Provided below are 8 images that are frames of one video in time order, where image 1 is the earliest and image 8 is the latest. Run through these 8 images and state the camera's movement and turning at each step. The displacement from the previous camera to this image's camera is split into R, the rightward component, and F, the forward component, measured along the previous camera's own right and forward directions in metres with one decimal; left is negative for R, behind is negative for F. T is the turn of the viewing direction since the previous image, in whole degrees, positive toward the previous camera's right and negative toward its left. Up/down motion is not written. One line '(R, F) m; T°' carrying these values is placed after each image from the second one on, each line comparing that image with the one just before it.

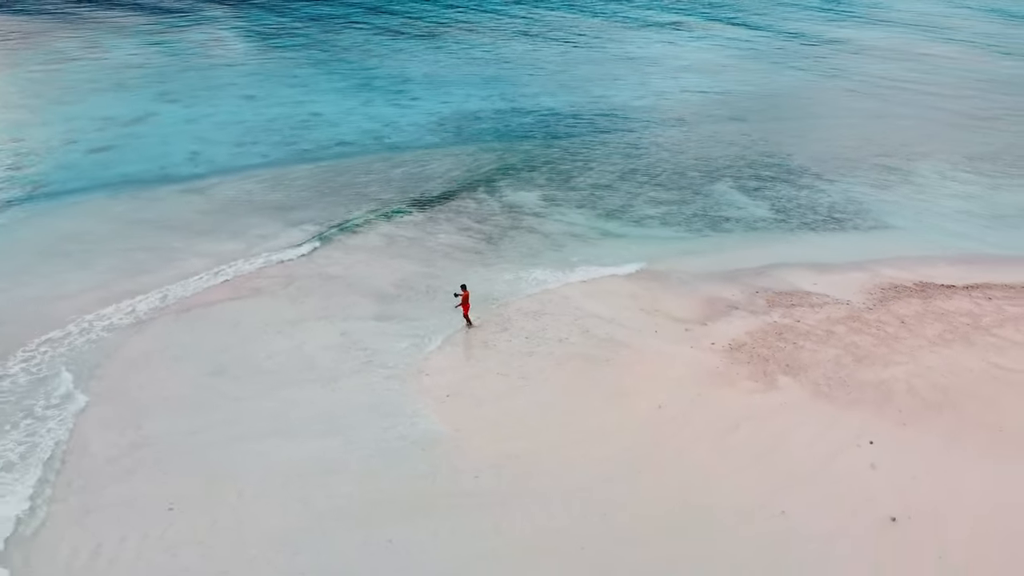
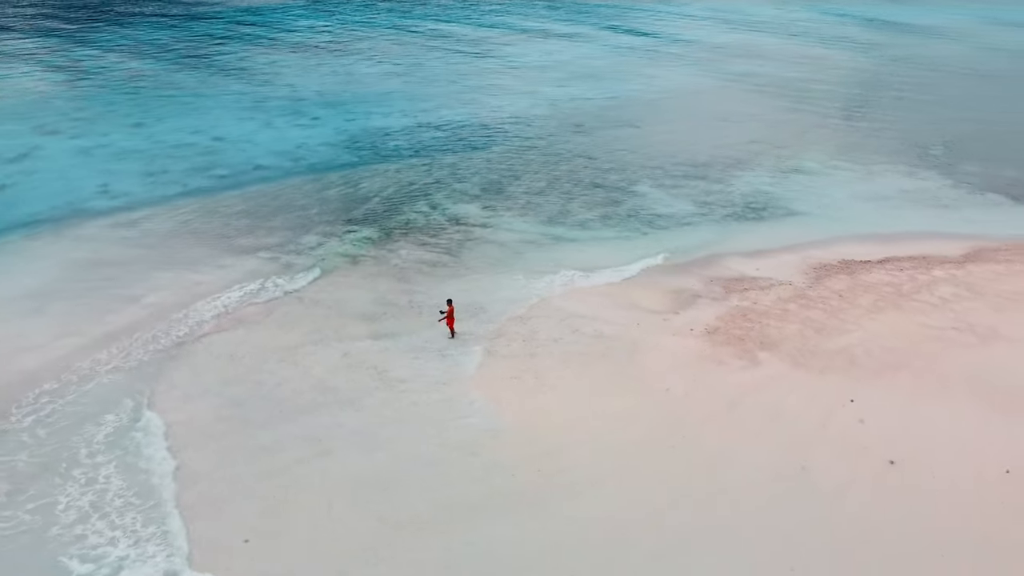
(-2.5, -0.7) m; +10°
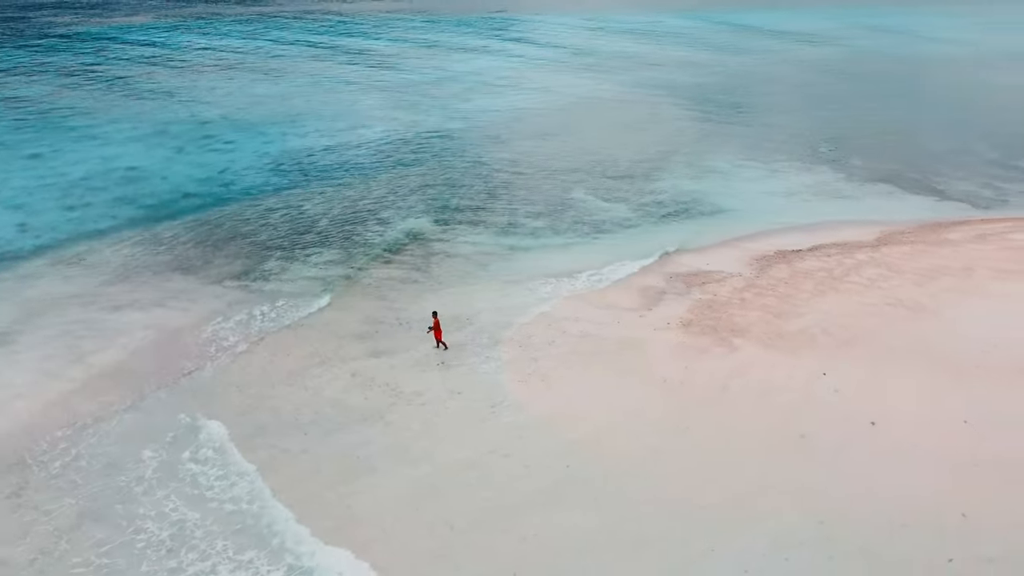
(-2.3, -0.7) m; +9°
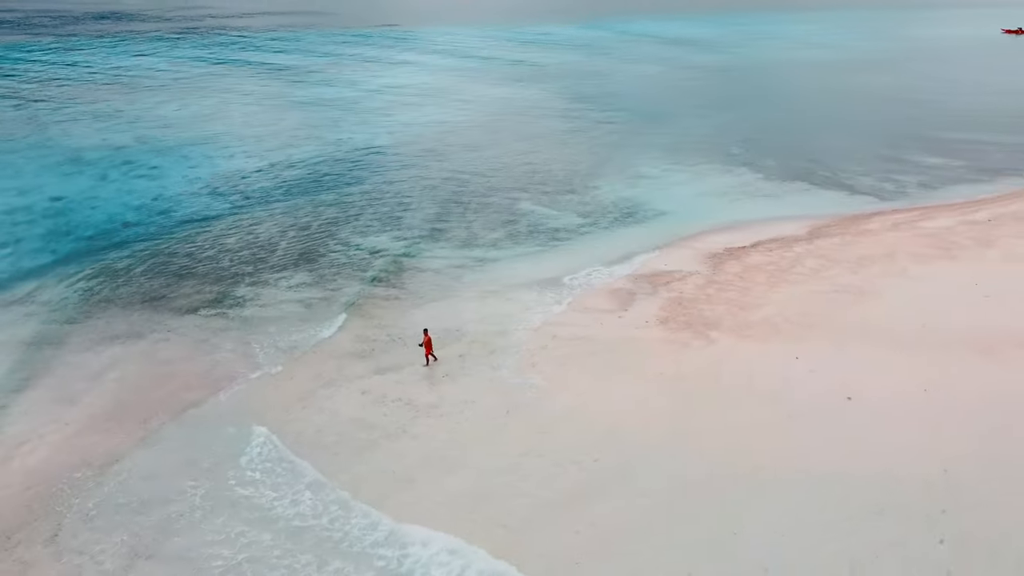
(-2.1, -0.7) m; +8°
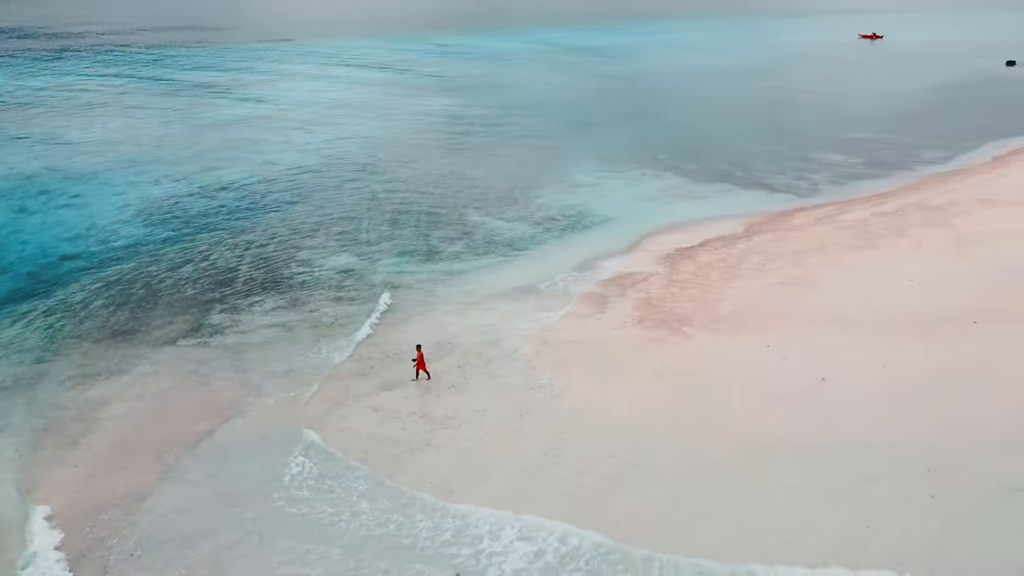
(-2.2, -0.6) m; +8°
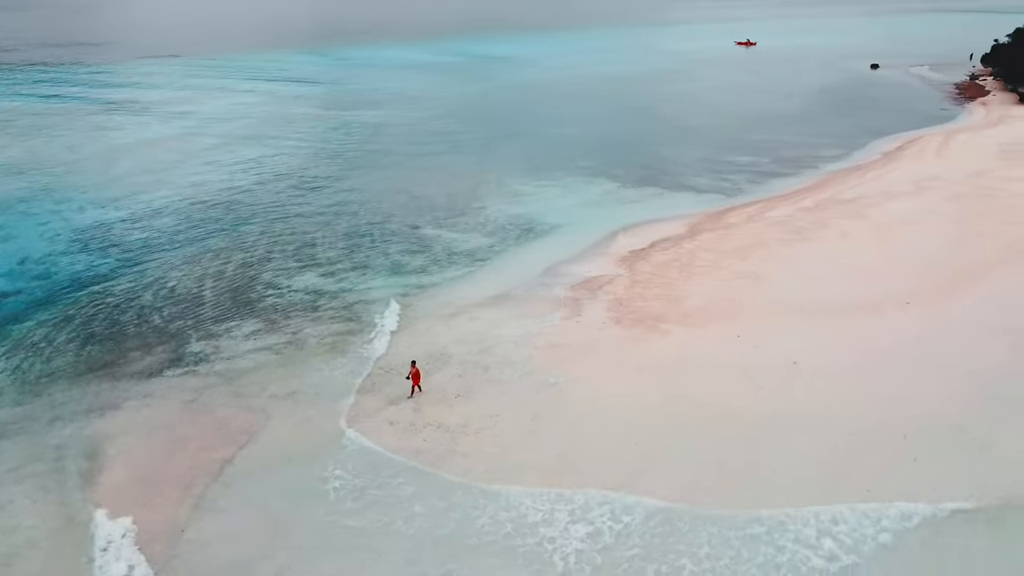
(-2.4, -0.5) m; +8°
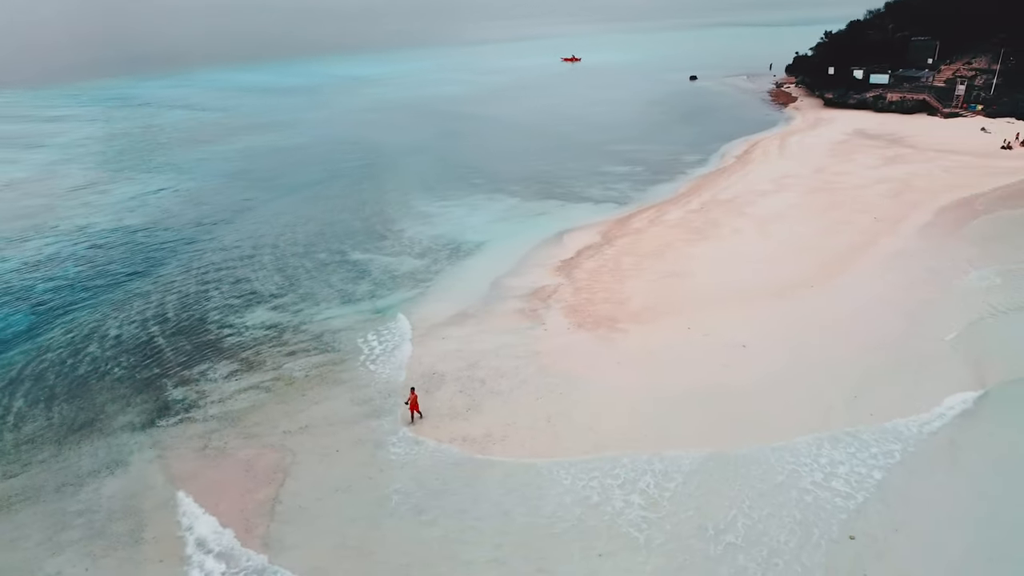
(-3.9, -0.8) m; +13°
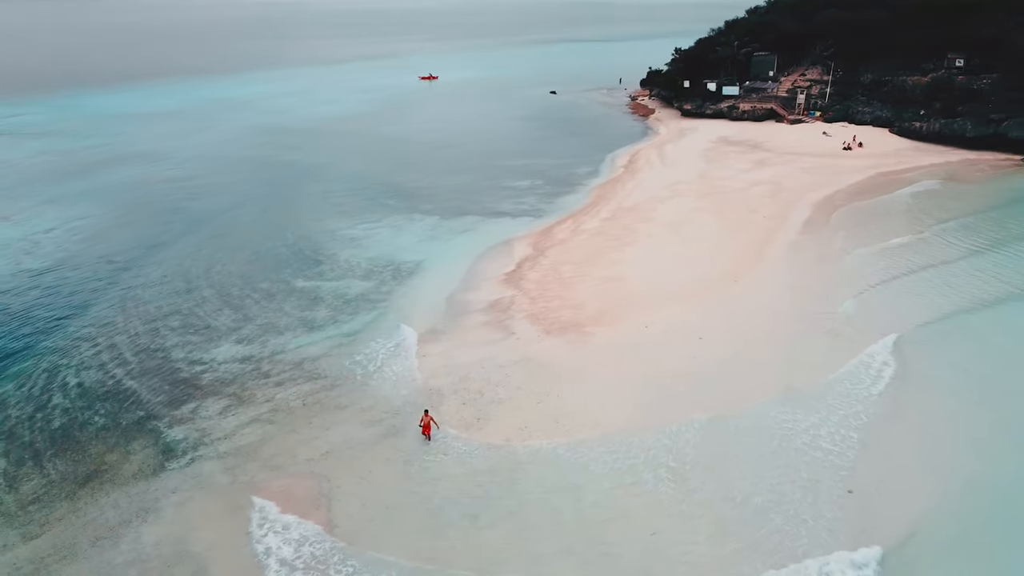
(-3.7, -0.8) m; +12°
